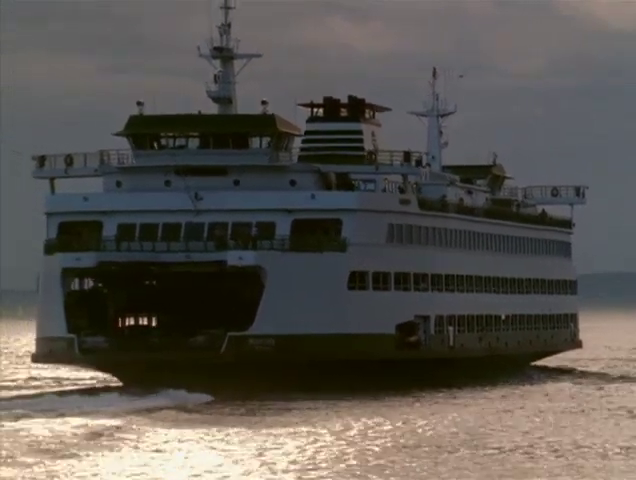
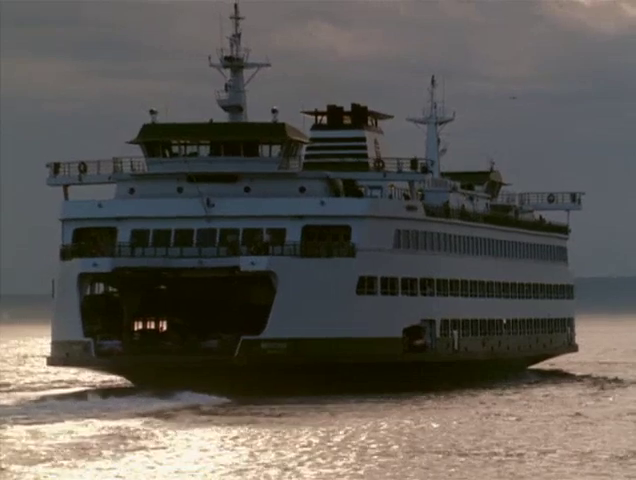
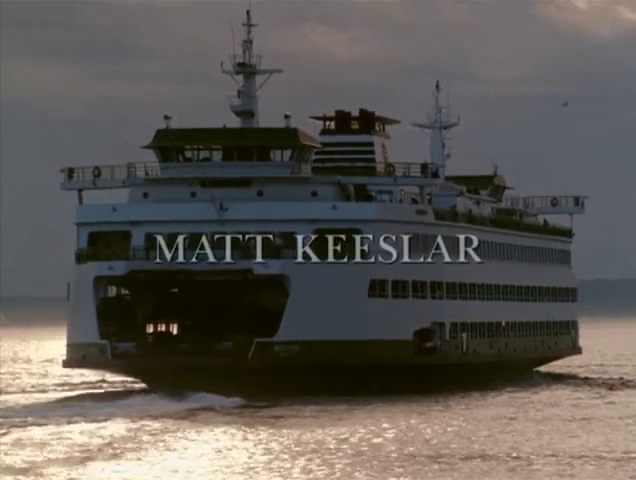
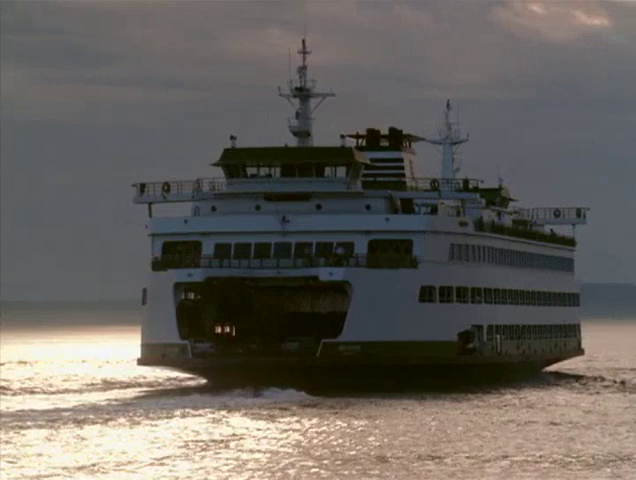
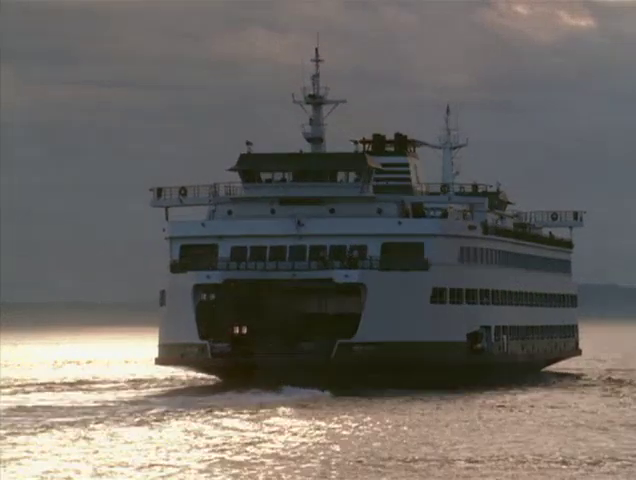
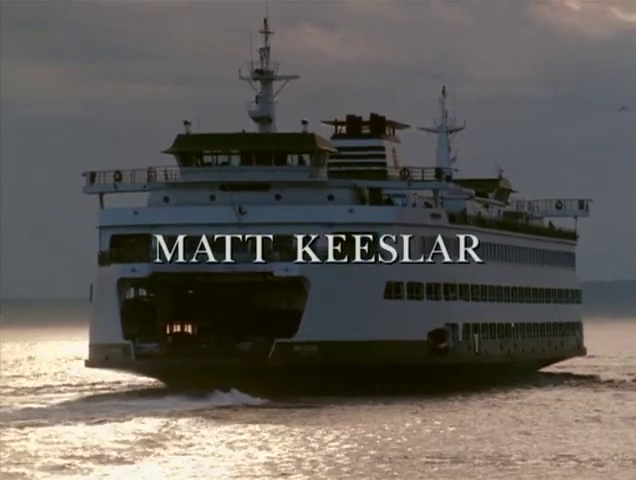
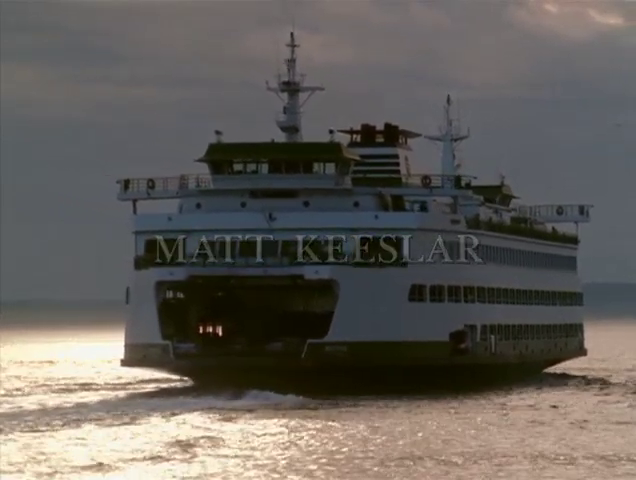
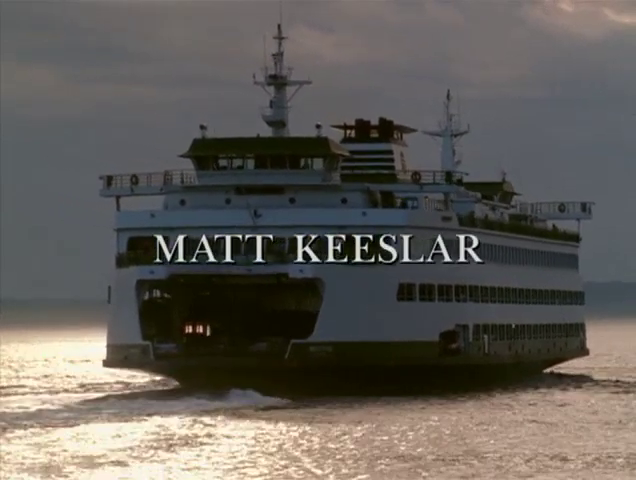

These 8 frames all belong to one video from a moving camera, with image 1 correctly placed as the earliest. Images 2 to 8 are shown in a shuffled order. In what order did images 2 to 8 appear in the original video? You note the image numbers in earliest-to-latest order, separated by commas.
2, 3, 6, 8, 7, 4, 5
